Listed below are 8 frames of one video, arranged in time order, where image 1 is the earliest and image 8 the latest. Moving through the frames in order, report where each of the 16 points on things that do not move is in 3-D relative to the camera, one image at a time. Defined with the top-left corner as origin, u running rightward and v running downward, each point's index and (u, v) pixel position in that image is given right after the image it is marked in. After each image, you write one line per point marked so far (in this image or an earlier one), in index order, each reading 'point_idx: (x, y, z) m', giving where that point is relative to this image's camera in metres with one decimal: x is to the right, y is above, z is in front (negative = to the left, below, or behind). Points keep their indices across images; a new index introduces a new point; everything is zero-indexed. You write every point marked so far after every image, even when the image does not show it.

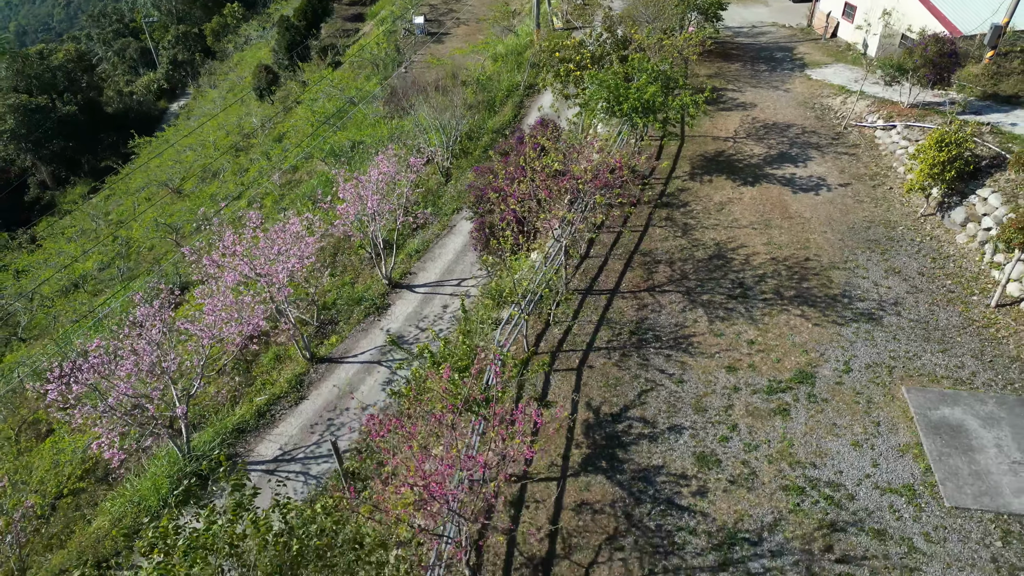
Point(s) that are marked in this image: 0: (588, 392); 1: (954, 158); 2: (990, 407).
0: (+0.8, -1.1, +8.8) m
1: (+5.8, +1.7, +10.7) m
2: (+4.8, -1.2, +8.3) m
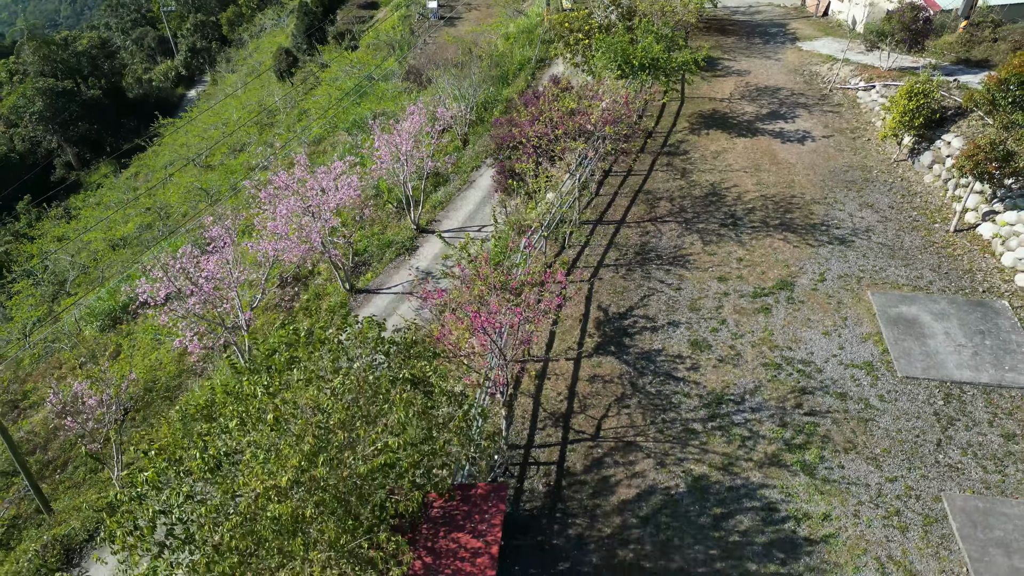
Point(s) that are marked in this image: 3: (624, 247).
0: (+1.1, -0.1, +10.3) m
1: (+6.0, +2.6, +12.1) m
2: (+5.1, -0.2, +9.8) m
3: (+1.5, +0.6, +11.3) m
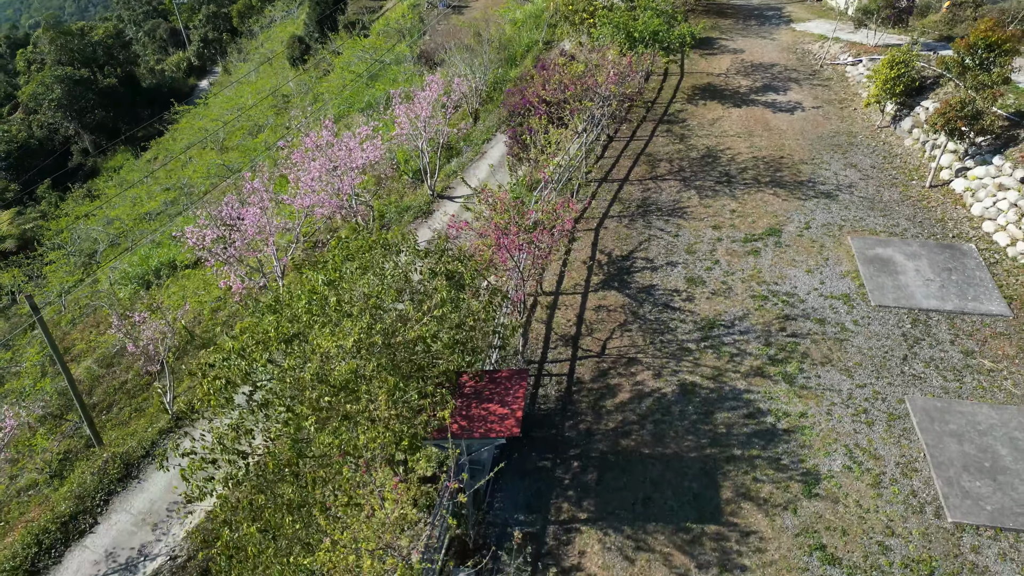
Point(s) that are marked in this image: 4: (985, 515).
0: (+1.3, +0.6, +11.3) m
1: (+6.2, +3.4, +13.1) m
2: (+5.3, +0.5, +10.8) m
3: (+1.7, +1.3, +12.4) m
4: (+4.1, -1.9, +7.1) m
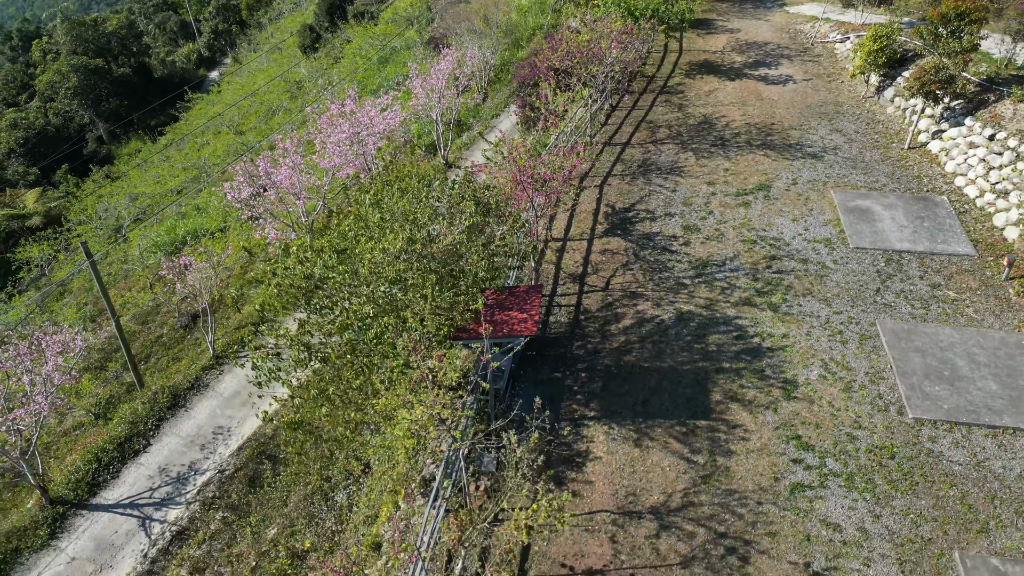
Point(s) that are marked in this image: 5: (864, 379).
0: (+1.4, +1.4, +12.4) m
1: (+6.4, +4.1, +14.1) m
2: (+5.4, +1.3, +11.8) m
3: (+1.9, +2.1, +13.4) m
4: (+4.2, -1.2, +8.1) m
5: (+3.7, -0.9, +8.6) m
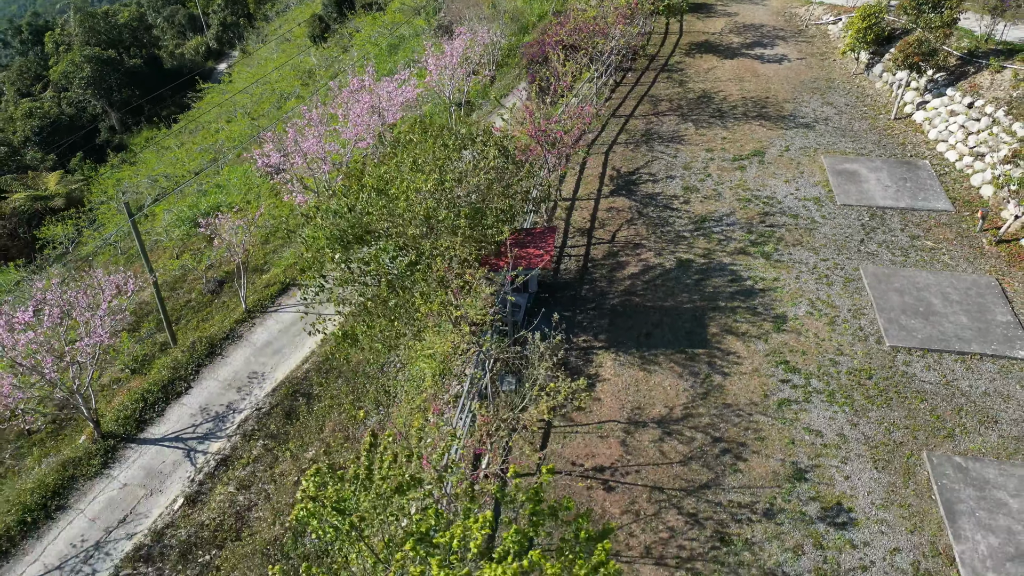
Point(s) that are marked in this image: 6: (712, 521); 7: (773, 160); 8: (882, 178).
0: (+1.6, +2.0, +13.2) m
1: (+6.6, +4.8, +15.0) m
2: (+5.6, +1.9, +12.7) m
3: (+2.1, +2.7, +14.3) m
4: (+4.4, -0.6, +9.0) m
5: (+3.8, -0.3, +9.4) m
6: (+1.7, -2.0, +7.0) m
7: (+4.1, +2.0, +13.0) m
8: (+5.5, +1.6, +12.2) m
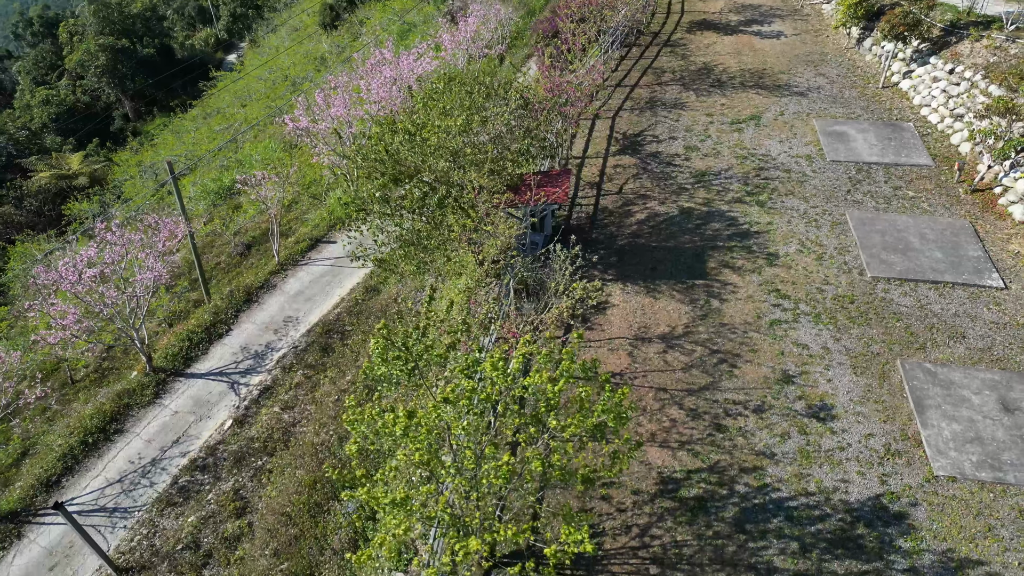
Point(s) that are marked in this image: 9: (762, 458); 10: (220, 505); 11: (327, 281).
0: (+1.9, +2.8, +14.2) m
1: (+6.8, +5.6, +16.0) m
2: (+5.9, +2.7, +13.7) m
3: (+2.3, +3.5, +15.2) m
4: (+4.6, +0.2, +9.9) m
5: (+4.1, +0.5, +10.4) m
6: (+1.9, -1.2, +8.0) m
7: (+4.3, +2.8, +14.0) m
8: (+5.7, +2.4, +13.2) m
9: (+2.3, -1.5, +7.5) m
10: (-3.2, -2.4, +9.0) m
11: (-3.1, +0.1, +13.8) m
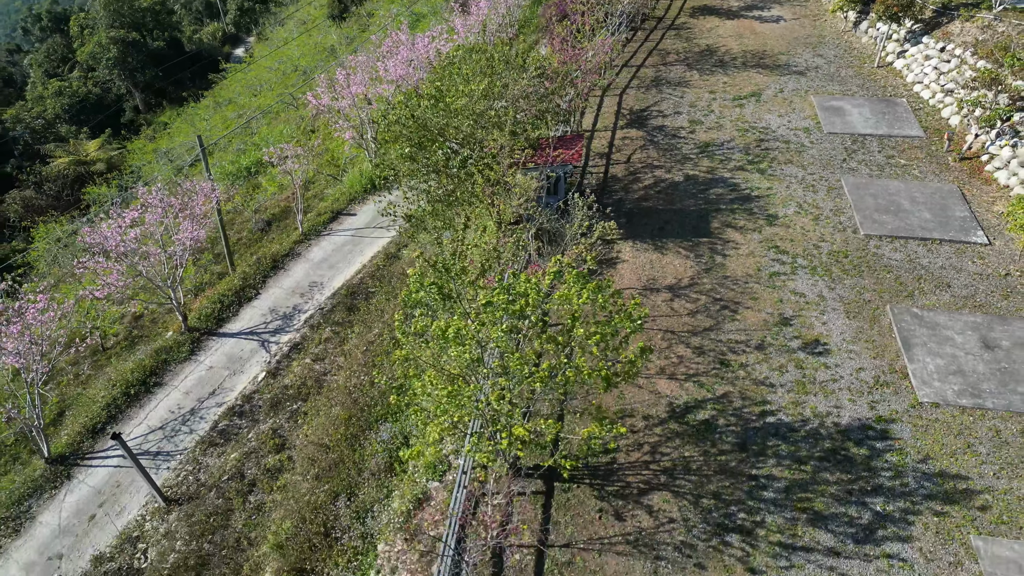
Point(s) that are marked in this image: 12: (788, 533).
0: (+2.1, +3.3, +14.9) m
1: (+7.0, +6.1, +16.7) m
2: (+6.1, +3.3, +14.4) m
3: (+2.5, +4.0, +15.9) m
4: (+4.8, +0.7, +10.6) m
5: (+4.3, +1.0, +11.1) m
6: (+2.1, -0.7, +8.7) m
7: (+4.6, +3.4, +14.7) m
8: (+5.9, +3.0, +13.9) m
9: (+2.5, -1.0, +8.2) m
10: (-3.0, -1.8, +9.8) m
11: (-2.9, +0.7, +14.5) m
12: (+2.2, -2.0, +6.6) m
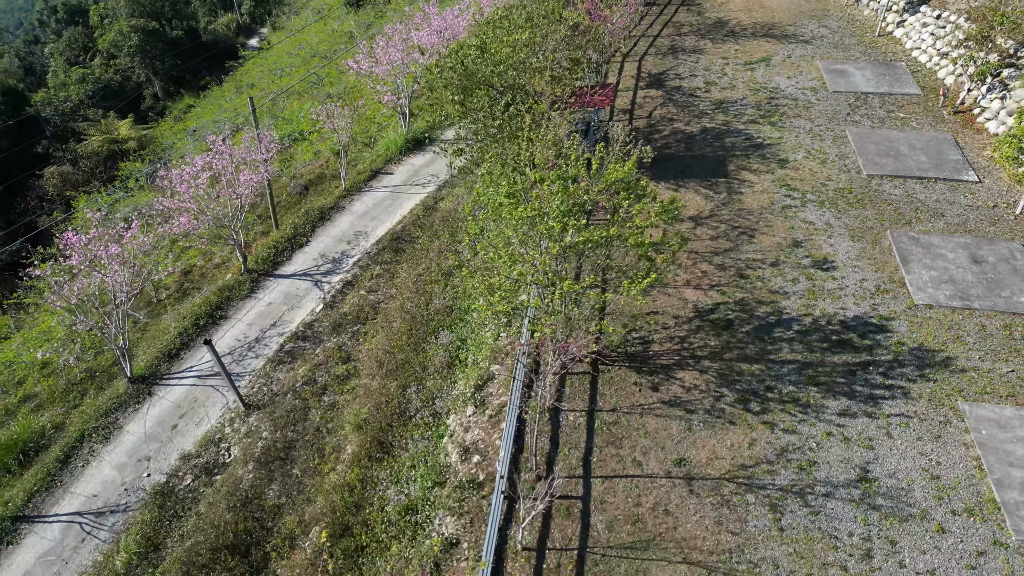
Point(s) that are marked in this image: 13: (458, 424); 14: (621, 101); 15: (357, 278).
0: (+2.6, +4.3, +16.0) m
1: (+7.6, +7.1, +17.8) m
2: (+6.6, +4.2, +15.5) m
3: (+3.1, +5.0, +17.1) m
4: (+5.4, +1.7, +11.8) m
5: (+4.8, +1.9, +12.3) m
6: (+2.7, +0.3, +9.8) m
7: (+5.1, +4.3, +15.8) m
8: (+6.5, +3.9, +15.0) m
9: (+3.0, -0.1, +9.3) m
10: (-2.5, -0.9, +10.9) m
11: (-2.4, +1.6, +15.6) m
12: (+2.7, -1.1, +7.7) m
13: (-0.6, -1.4, +8.4) m
14: (+1.9, +3.3, +14.6) m
15: (-2.5, +0.2, +13.2) m
